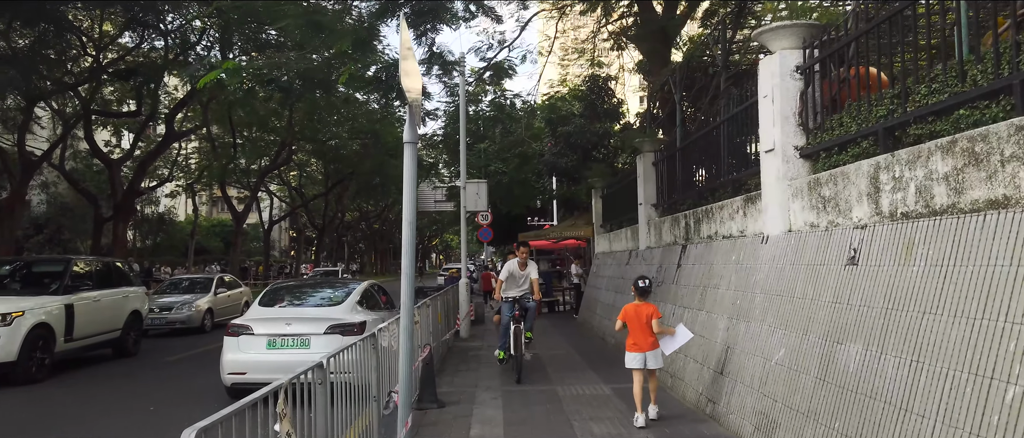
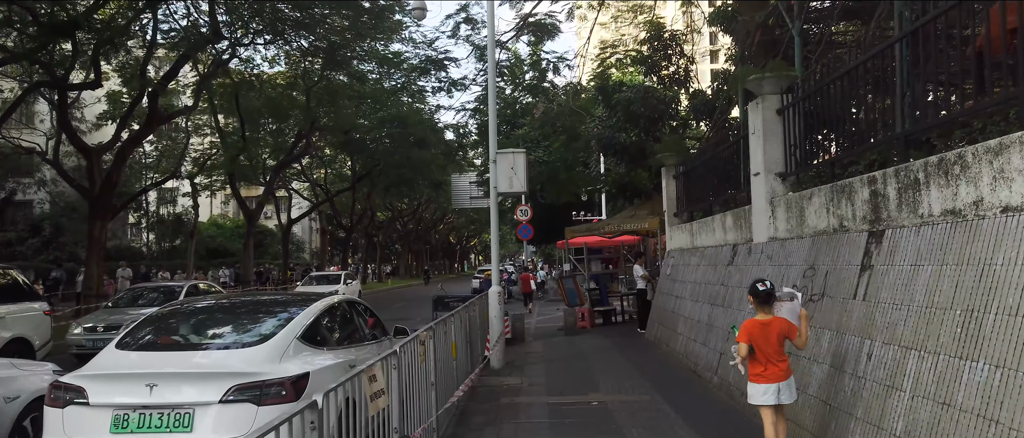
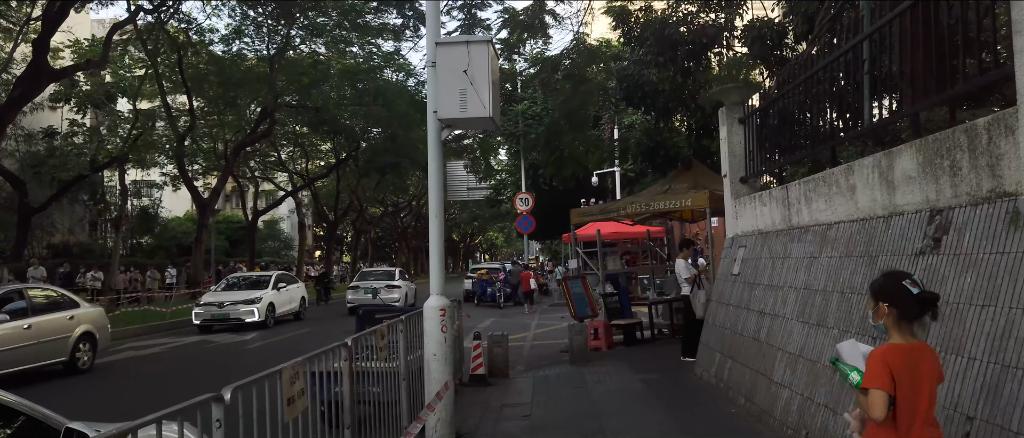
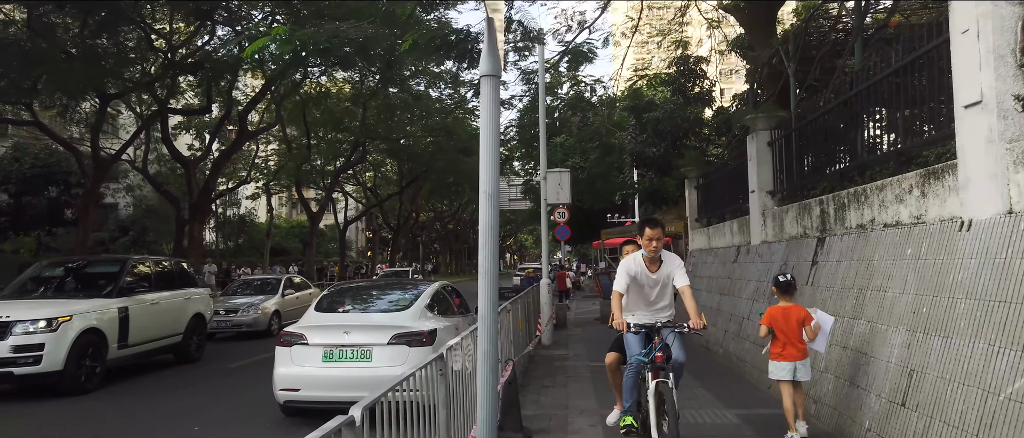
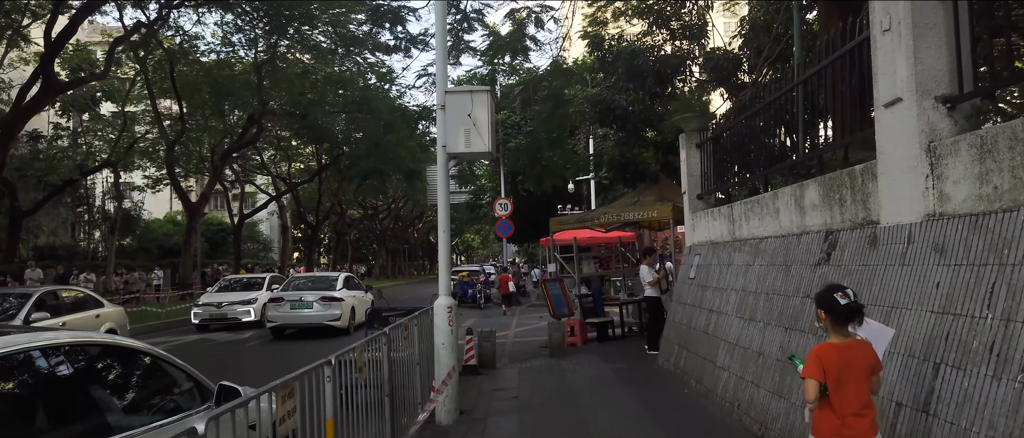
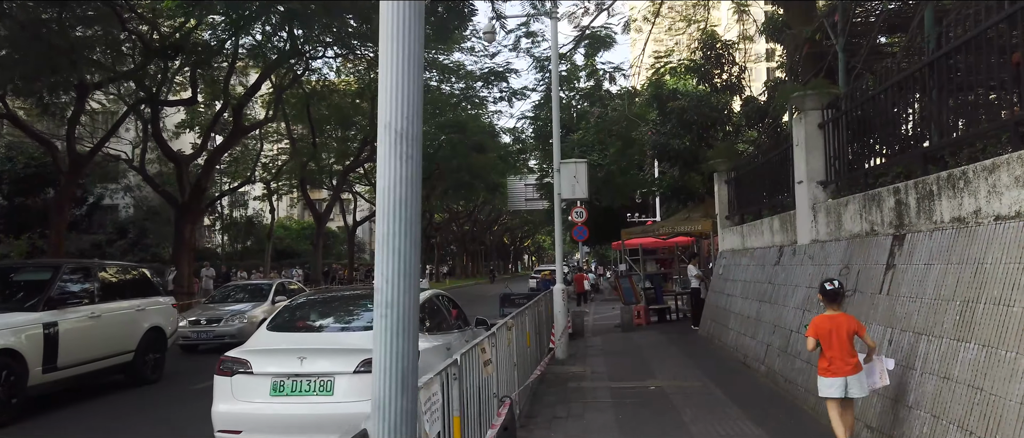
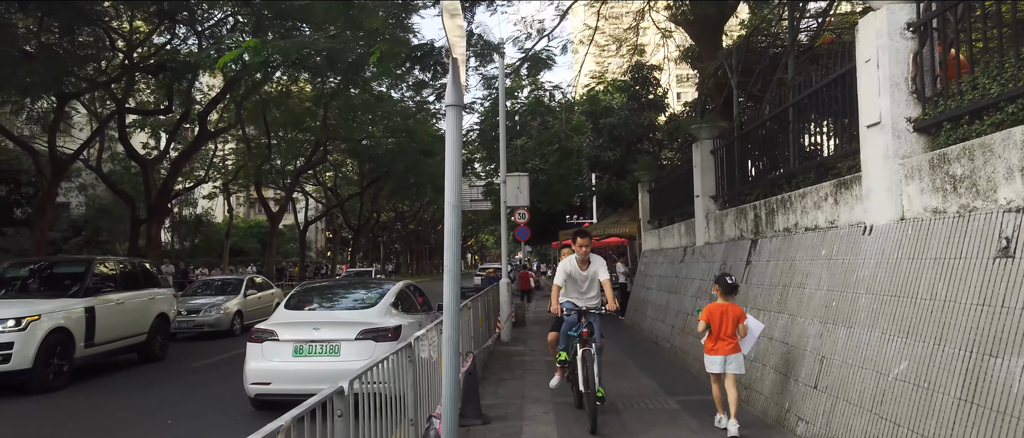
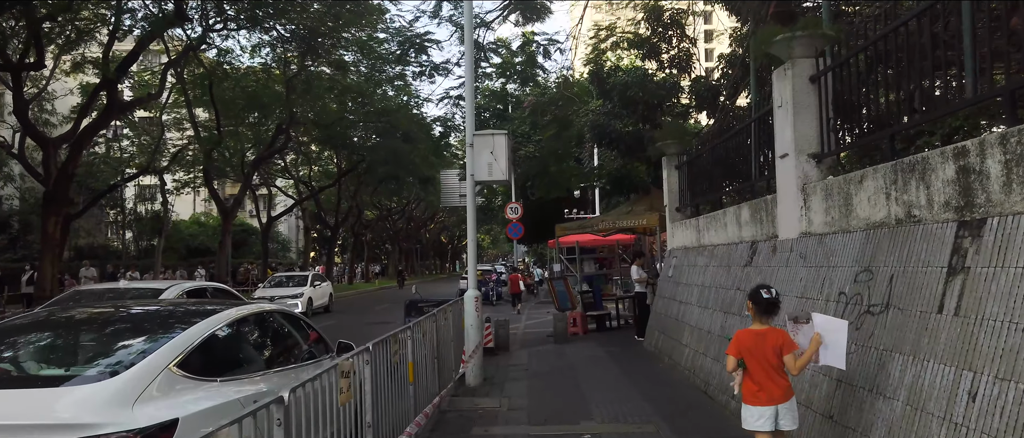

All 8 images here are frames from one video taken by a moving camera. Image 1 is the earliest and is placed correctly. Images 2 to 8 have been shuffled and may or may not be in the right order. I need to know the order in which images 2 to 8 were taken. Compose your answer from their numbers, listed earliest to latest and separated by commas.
7, 4, 6, 2, 8, 5, 3
